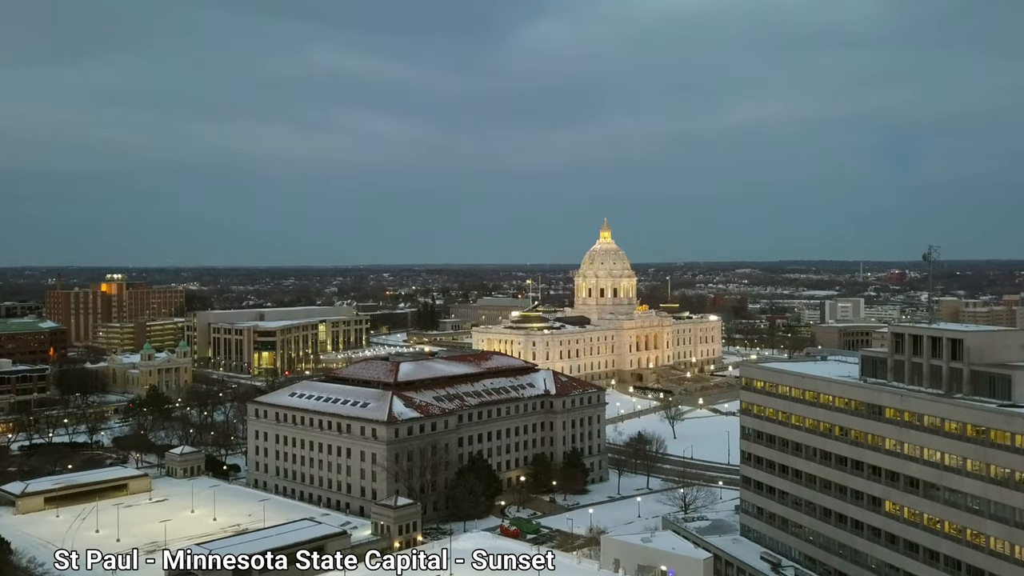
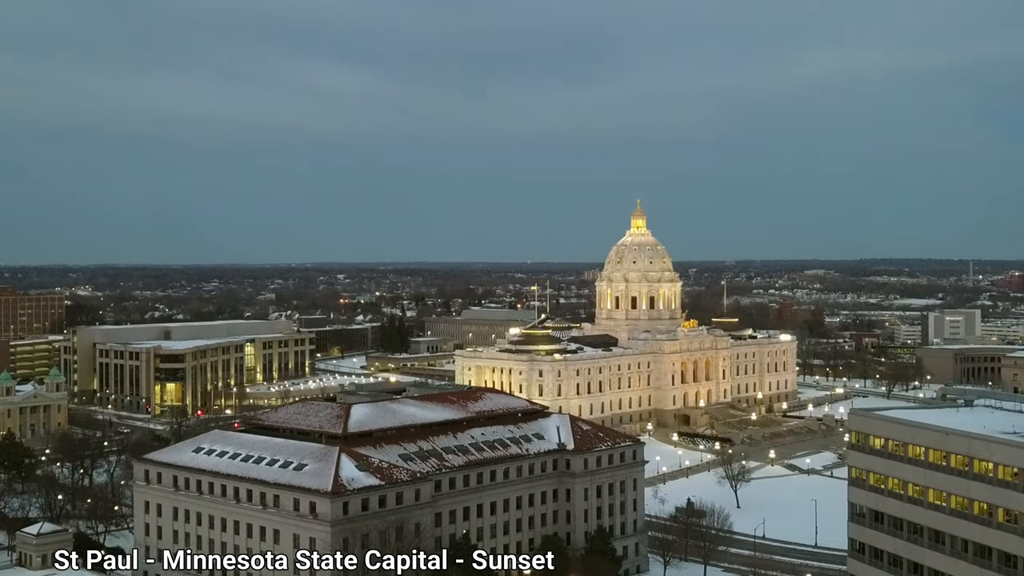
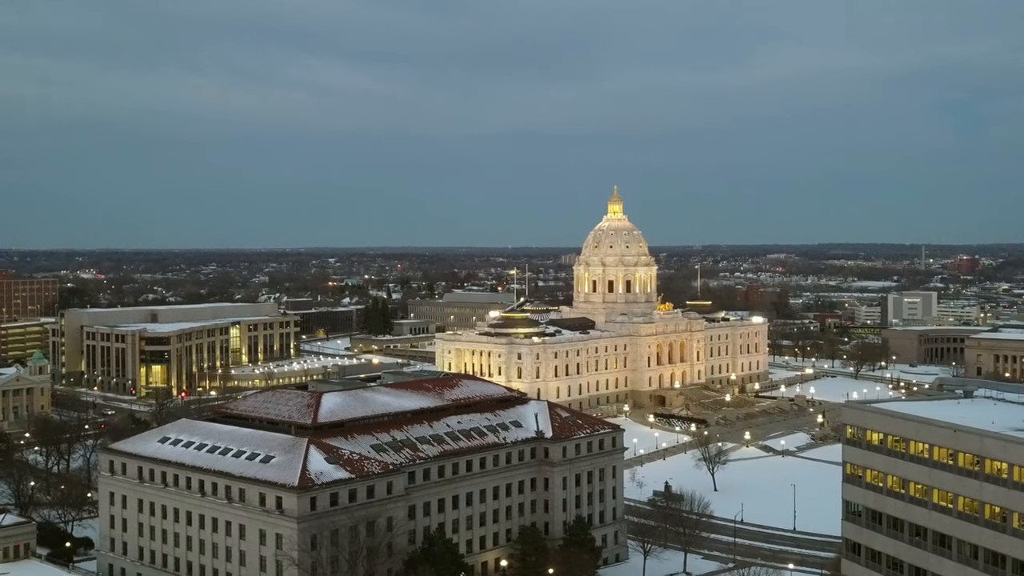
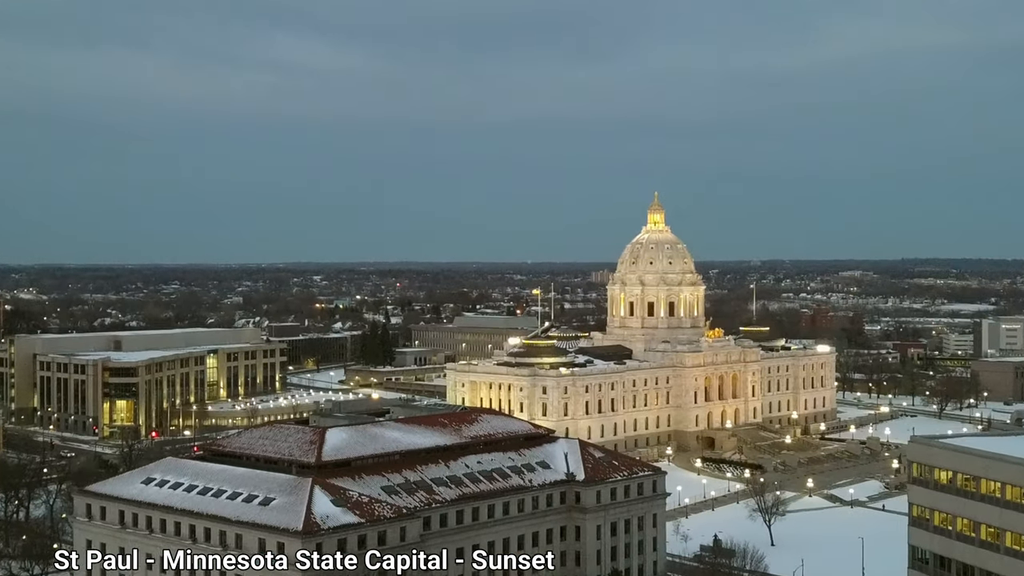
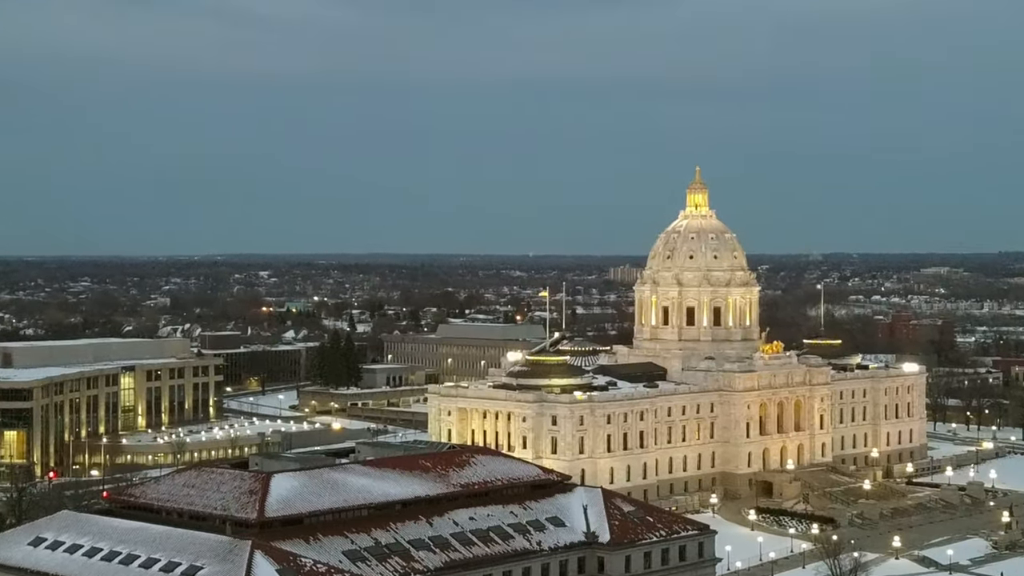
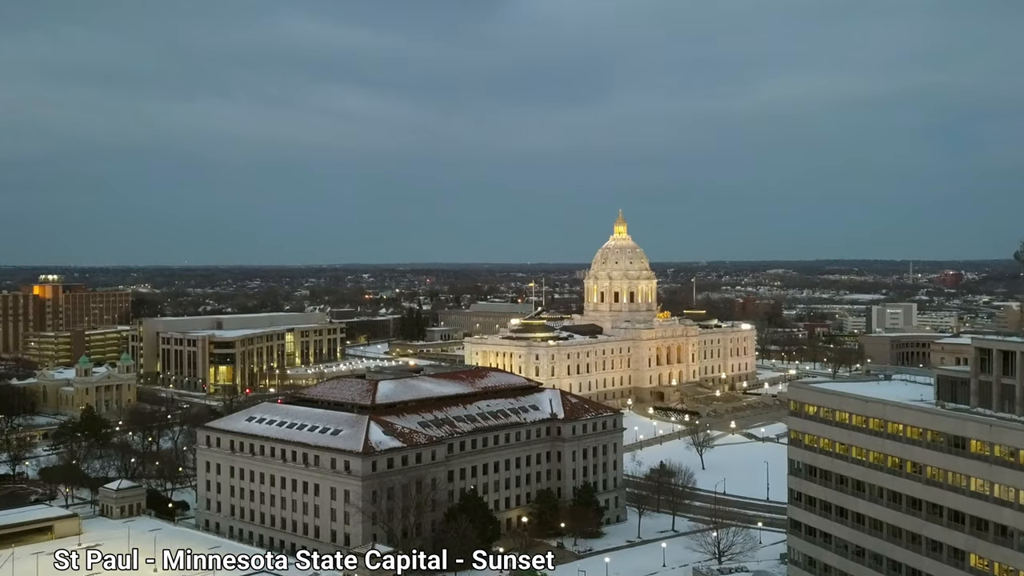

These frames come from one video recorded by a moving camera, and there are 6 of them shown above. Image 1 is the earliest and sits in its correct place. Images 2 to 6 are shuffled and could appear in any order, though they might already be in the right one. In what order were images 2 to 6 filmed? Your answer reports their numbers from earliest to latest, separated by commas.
6, 2, 4, 5, 3
